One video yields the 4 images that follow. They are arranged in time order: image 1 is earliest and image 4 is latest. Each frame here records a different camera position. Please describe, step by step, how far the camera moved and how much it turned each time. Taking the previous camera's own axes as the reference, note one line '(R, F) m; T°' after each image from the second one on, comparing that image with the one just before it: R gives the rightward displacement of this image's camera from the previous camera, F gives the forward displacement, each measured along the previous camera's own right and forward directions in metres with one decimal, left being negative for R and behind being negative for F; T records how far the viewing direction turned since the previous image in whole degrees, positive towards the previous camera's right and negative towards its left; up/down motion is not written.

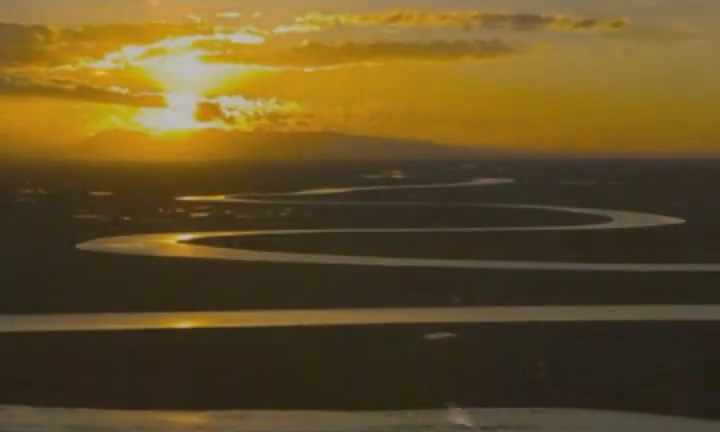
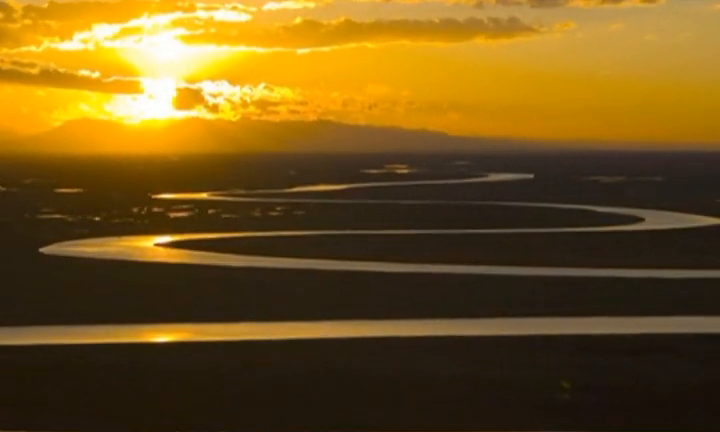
(-0.4, +2.6) m; +1°
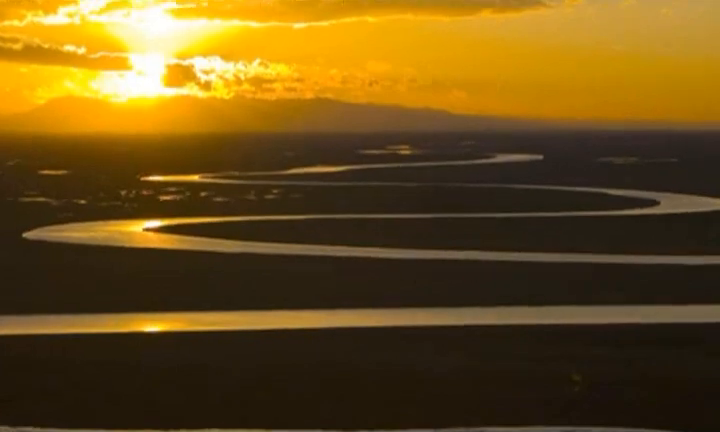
(0.0, +1.0) m; 0°
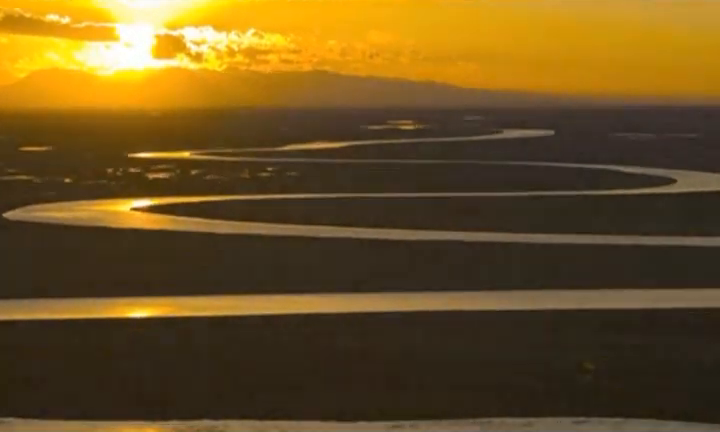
(-0.1, +1.0) m; 0°
